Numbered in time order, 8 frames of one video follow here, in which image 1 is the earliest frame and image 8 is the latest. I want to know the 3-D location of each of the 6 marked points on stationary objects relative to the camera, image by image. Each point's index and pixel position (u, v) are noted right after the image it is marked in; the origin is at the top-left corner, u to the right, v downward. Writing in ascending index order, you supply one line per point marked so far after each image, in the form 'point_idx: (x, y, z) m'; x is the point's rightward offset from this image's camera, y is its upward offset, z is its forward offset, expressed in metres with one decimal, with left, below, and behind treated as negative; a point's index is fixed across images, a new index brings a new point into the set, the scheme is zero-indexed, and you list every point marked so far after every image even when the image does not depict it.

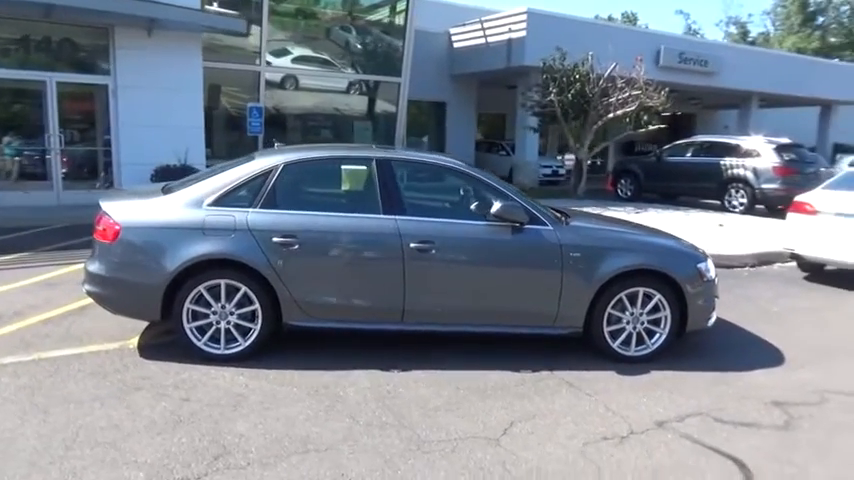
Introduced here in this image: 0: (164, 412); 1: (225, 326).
0: (-1.7, -1.1, +4.3) m
1: (-1.6, -0.7, +5.2) m
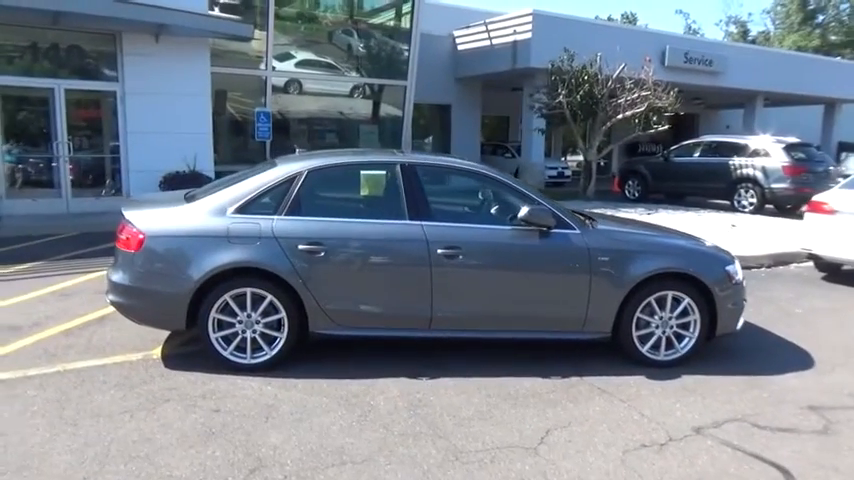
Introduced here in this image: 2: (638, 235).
0: (-1.5, -1.2, +4.2) m
1: (-1.4, -0.7, +5.1) m
2: (+1.8, 0.0, +5.5) m
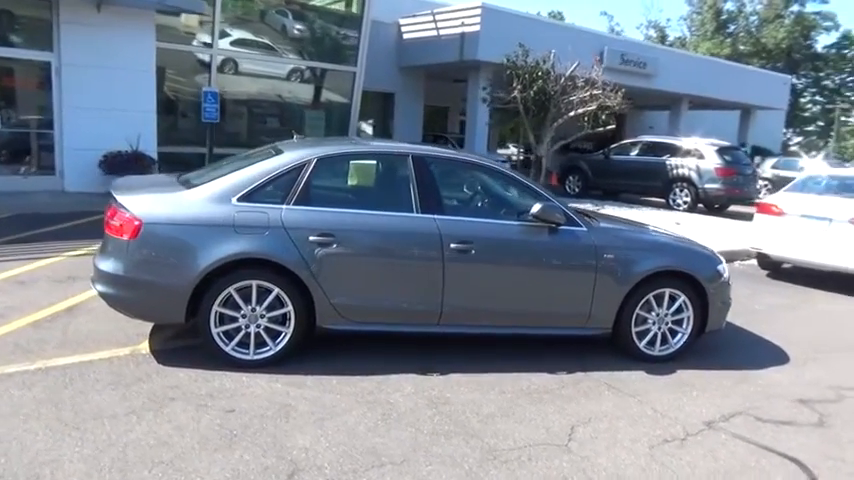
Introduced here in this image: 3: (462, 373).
0: (-1.3, -1.1, +3.9) m
1: (-1.3, -0.7, +4.8) m
2: (+1.8, +0.1, +5.6) m
3: (+0.3, -1.0, +5.1) m
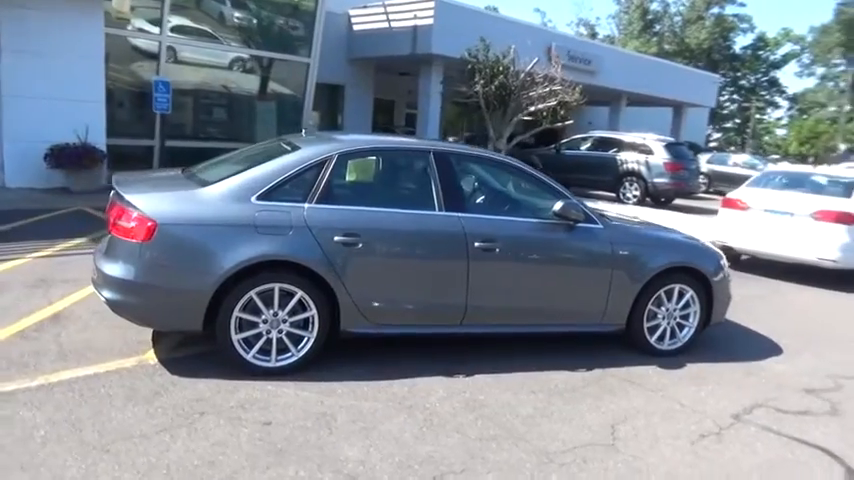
0: (-1.0, -1.2, +3.7) m
1: (-1.1, -0.7, +4.6) m
2: (+2.0, +0.1, +5.6) m
3: (+0.5, -1.0, +5.0) m
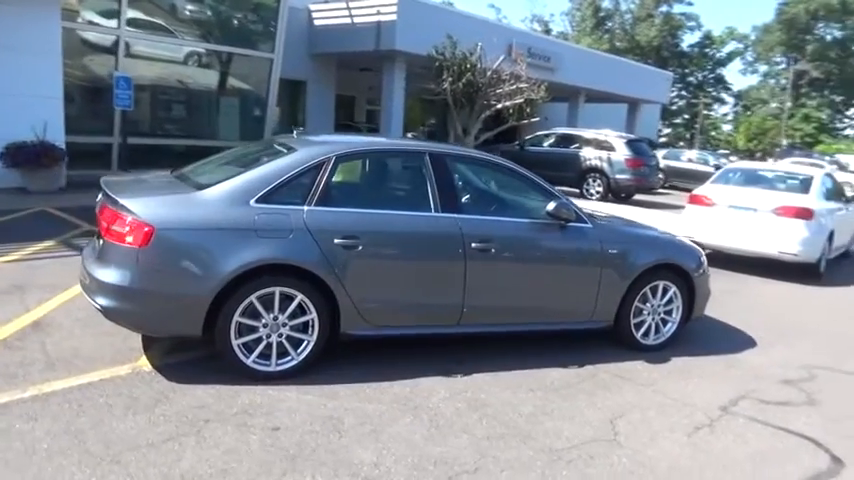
0: (-0.9, -1.2, +3.7) m
1: (-1.1, -0.7, +4.5) m
2: (+1.9, +0.1, +5.8) m
3: (+0.4, -1.0, +5.1) m
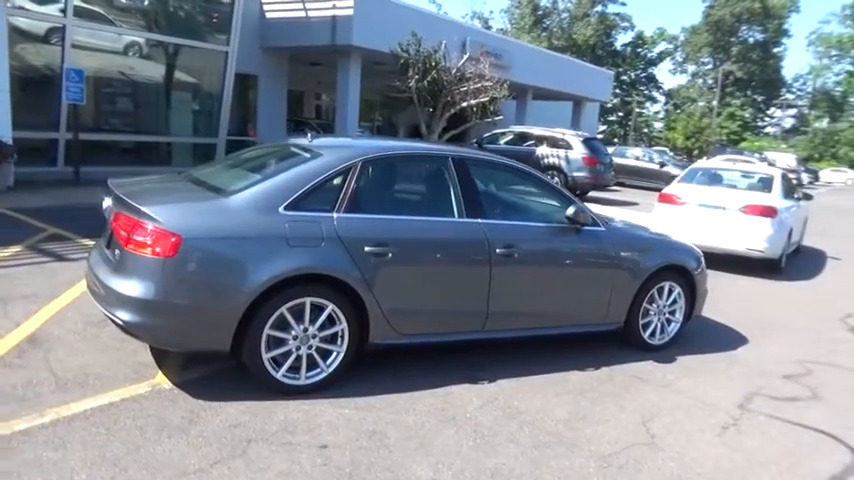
0: (-0.6, -1.2, +3.5) m
1: (-0.8, -0.8, +4.4) m
2: (+2.0, +0.1, +5.9) m
3: (+0.6, -1.1, +5.0) m
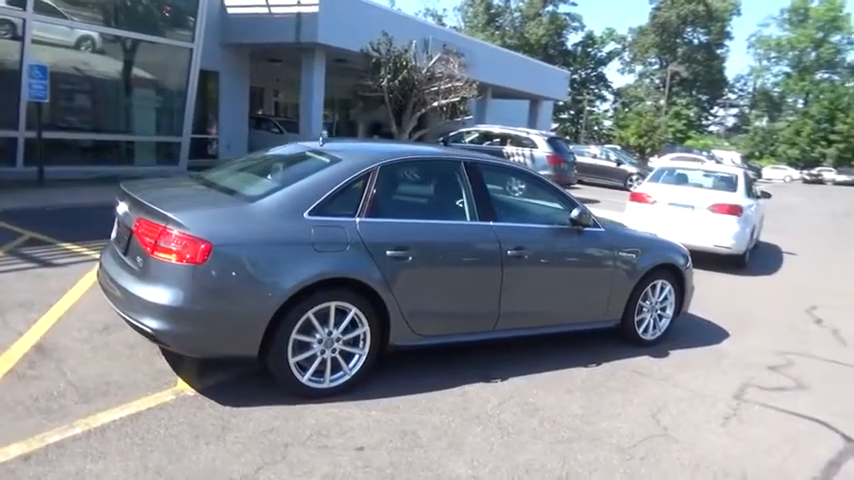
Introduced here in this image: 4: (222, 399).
0: (-0.4, -1.3, +3.6) m
1: (-0.7, -0.8, +4.4) m
2: (+2.0, +0.1, +6.1) m
3: (+0.7, -1.1, +5.2) m
4: (-1.3, -1.0, +4.2) m
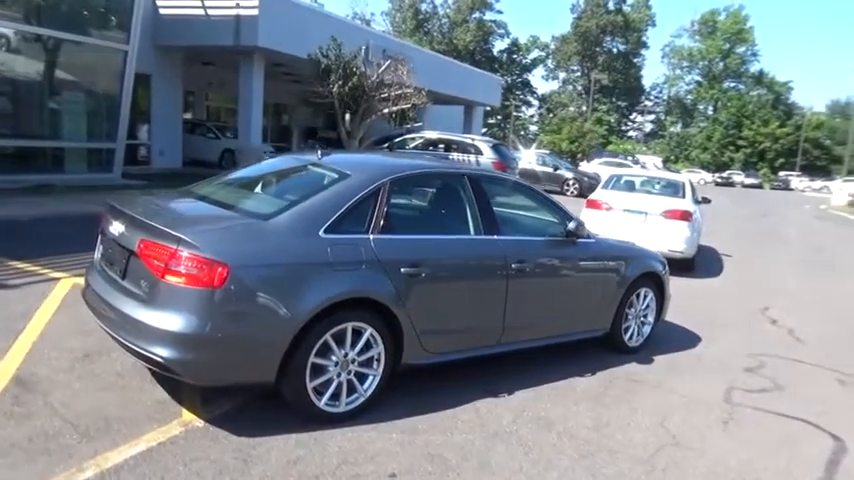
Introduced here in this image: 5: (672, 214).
0: (-0.1, -1.4, +3.5) m
1: (-0.5, -0.9, +4.3) m
2: (+1.9, 0.0, +6.3) m
3: (+0.8, -1.2, +5.2) m
4: (-1.2, -1.2, +4.0) m
5: (+4.2, +0.4, +11.1) m
